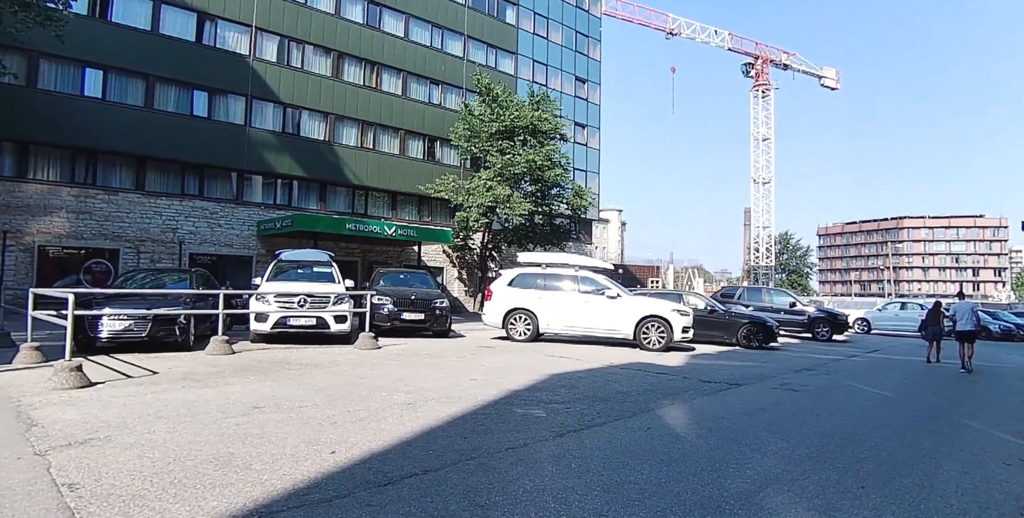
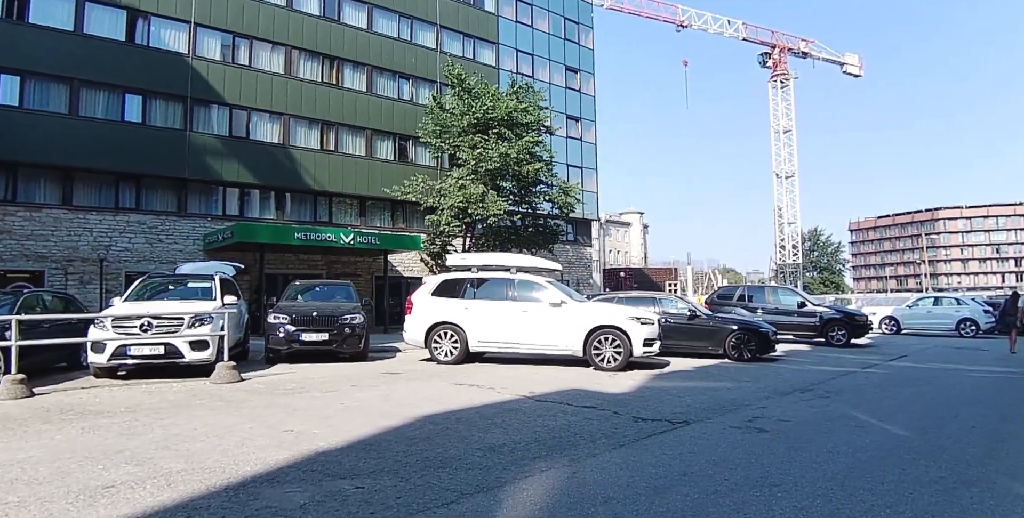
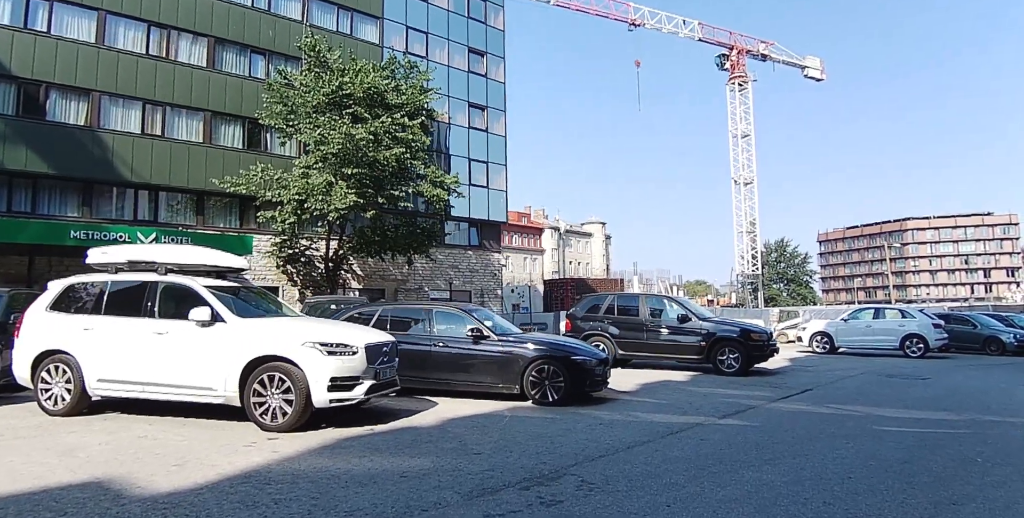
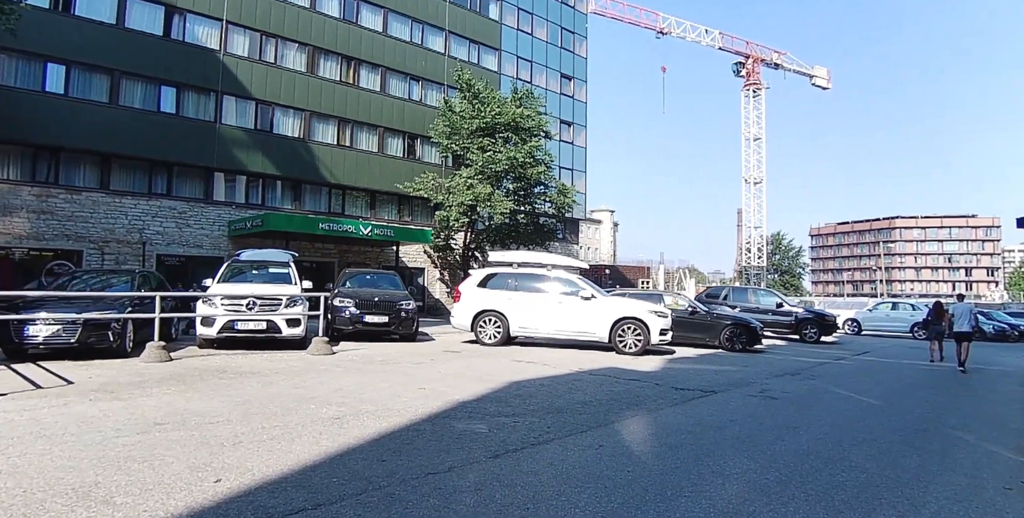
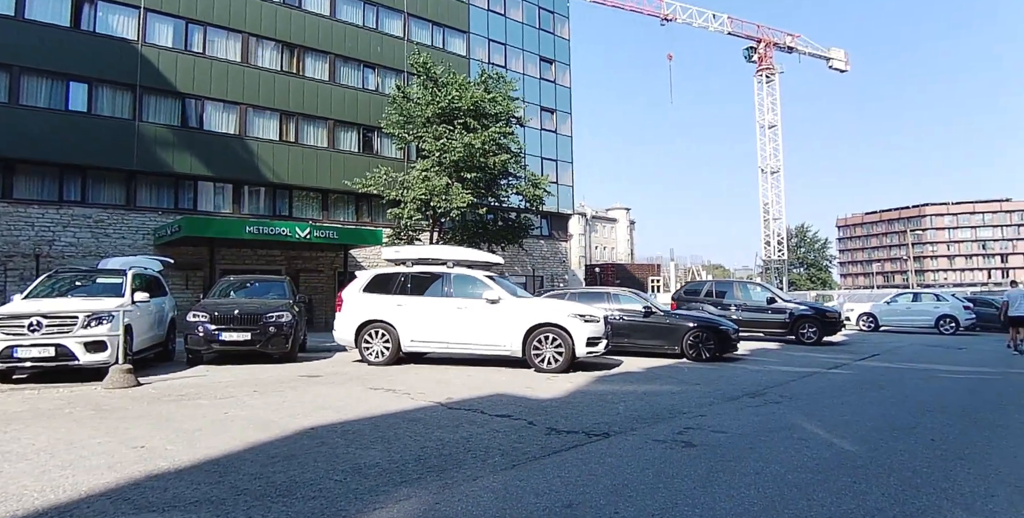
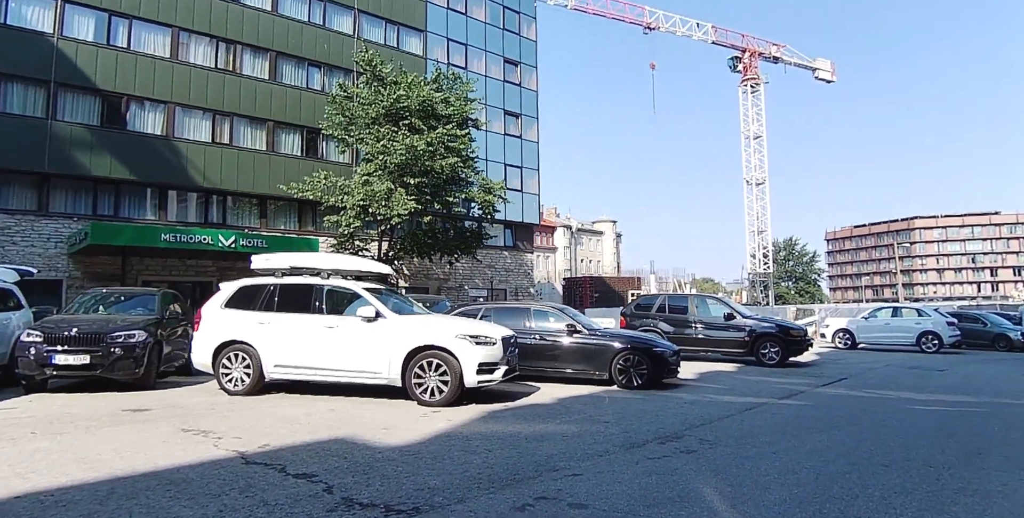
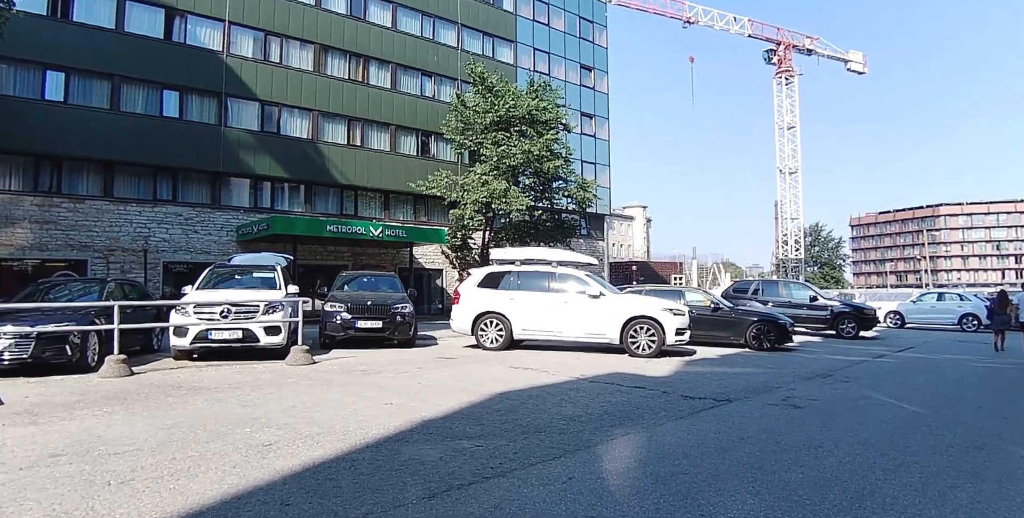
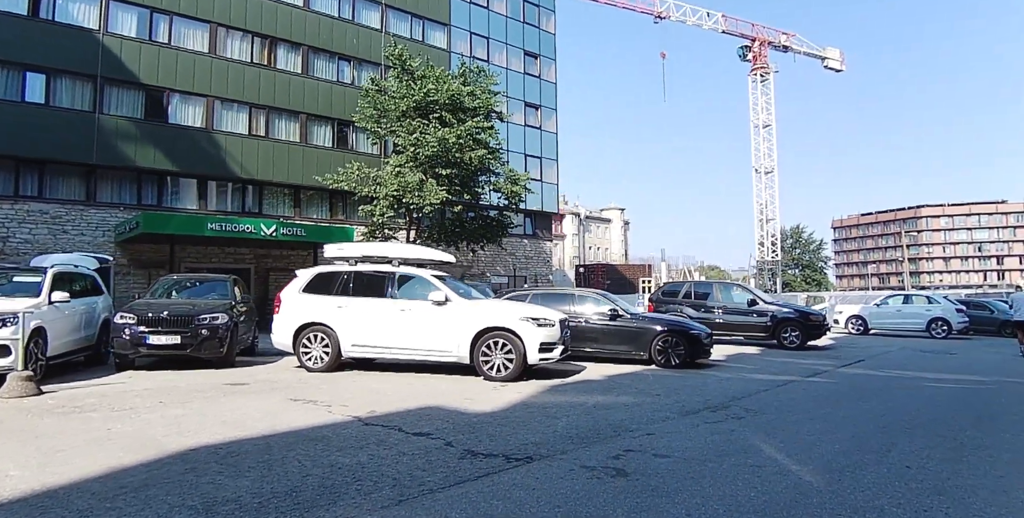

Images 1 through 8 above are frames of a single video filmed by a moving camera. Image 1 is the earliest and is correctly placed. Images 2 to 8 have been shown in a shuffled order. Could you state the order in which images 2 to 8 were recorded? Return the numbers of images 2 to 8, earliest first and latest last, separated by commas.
4, 7, 2, 5, 8, 6, 3
